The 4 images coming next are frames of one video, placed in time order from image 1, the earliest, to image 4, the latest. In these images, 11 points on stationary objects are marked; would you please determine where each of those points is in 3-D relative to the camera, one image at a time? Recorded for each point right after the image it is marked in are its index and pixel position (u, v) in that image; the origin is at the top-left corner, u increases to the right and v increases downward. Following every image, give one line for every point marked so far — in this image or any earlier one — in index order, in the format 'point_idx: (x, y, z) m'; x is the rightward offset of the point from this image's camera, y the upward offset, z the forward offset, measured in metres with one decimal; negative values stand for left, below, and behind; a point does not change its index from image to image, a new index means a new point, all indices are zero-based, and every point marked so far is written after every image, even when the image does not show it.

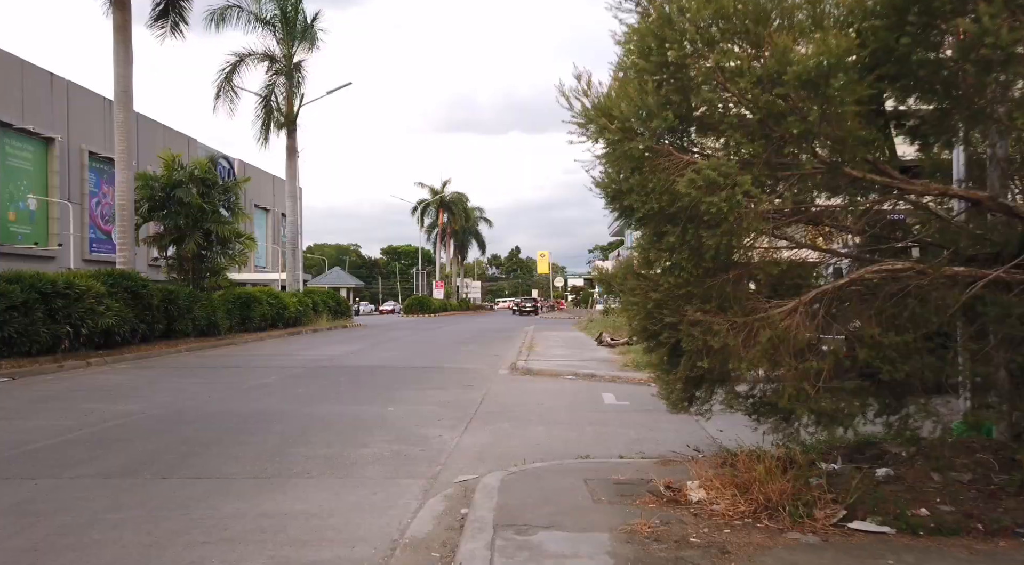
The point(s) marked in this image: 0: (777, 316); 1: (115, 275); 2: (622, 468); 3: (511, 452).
0: (+1.5, -0.2, +3.5) m
1: (-11.3, +0.2, +17.6) m
2: (+1.0, -1.7, +5.5) m
3: (0.0, -1.9, +6.9) m
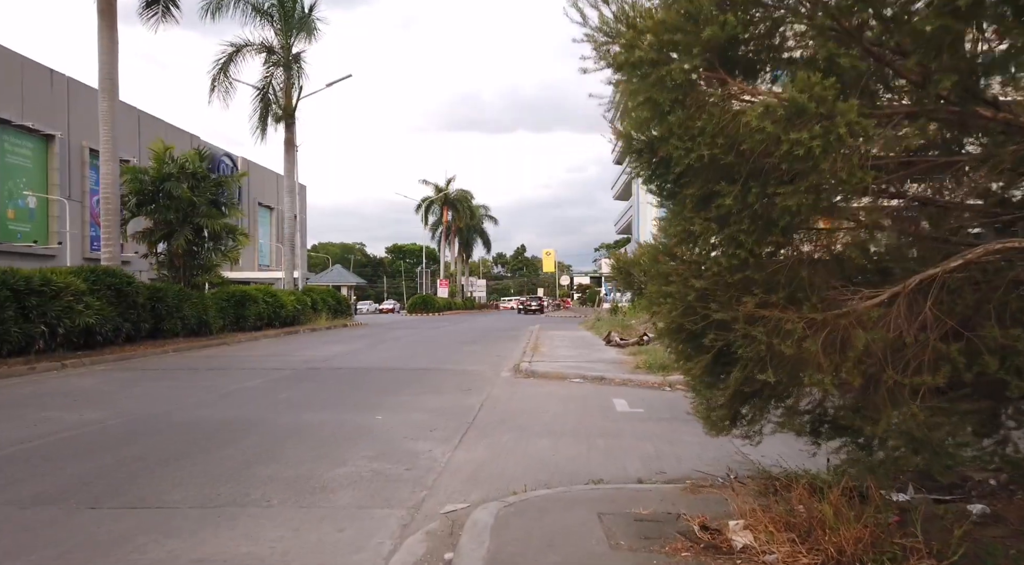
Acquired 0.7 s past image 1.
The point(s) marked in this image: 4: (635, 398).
0: (+1.5, -0.1, +2.6) m
1: (-11.2, +0.3, +16.7) m
2: (+1.0, -1.6, +4.6) m
3: (-0.1, -1.8, +5.9) m
4: (+2.0, -1.9, +10.1) m
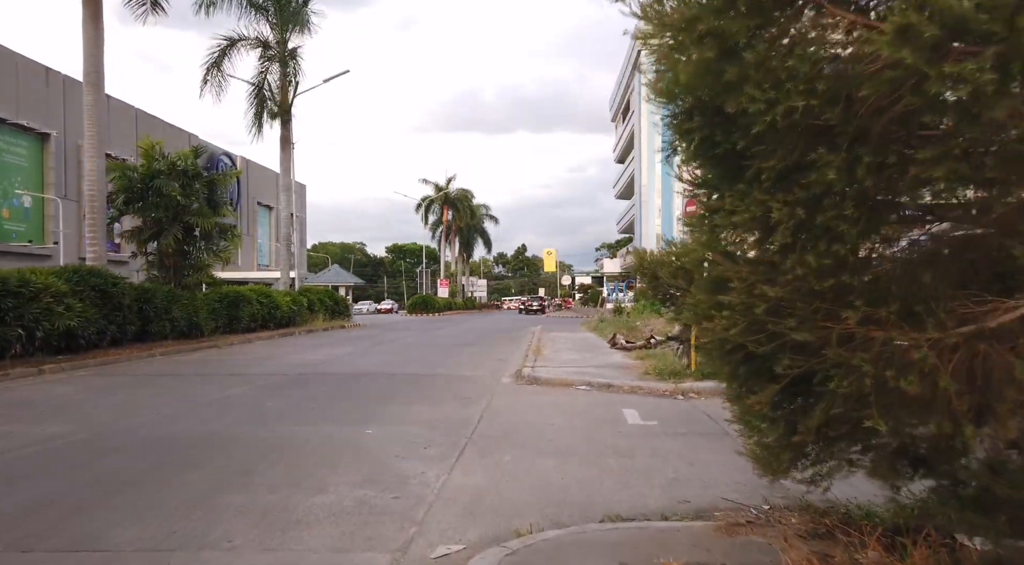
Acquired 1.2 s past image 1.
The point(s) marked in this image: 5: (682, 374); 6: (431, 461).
0: (+1.5, -0.1, +1.8) m
1: (-11.2, +0.3, +16.0) m
2: (+1.0, -1.6, +3.8) m
3: (0.0, -1.8, +5.2) m
4: (+2.0, -1.9, +9.4) m
5: (+3.1, -1.7, +11.3) m
6: (-0.8, -1.9, +6.5) m
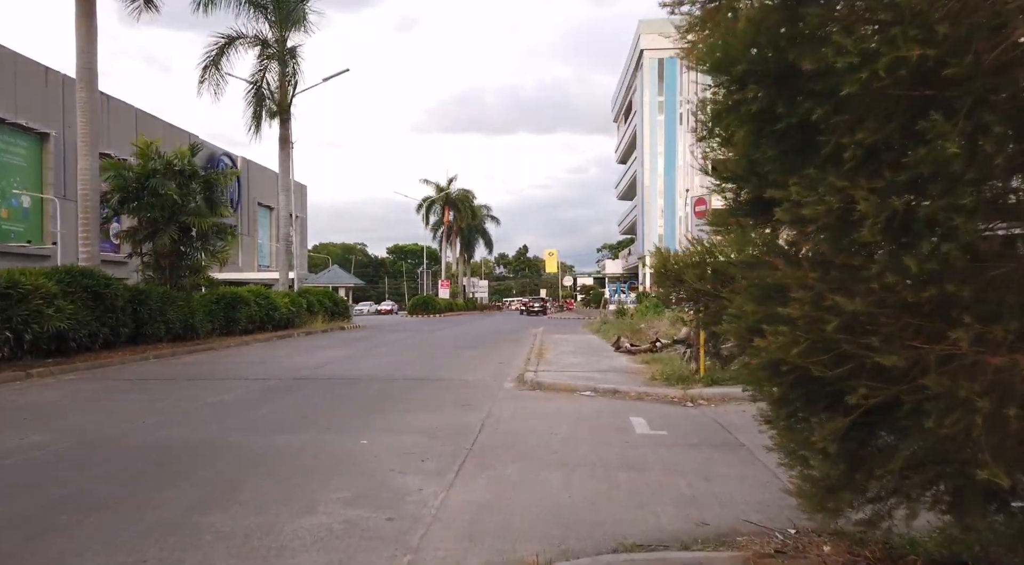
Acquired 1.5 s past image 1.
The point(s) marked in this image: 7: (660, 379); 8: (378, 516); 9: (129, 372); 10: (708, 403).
0: (+1.5, -0.2, +1.4) m
1: (-11.1, +0.2, +15.6) m
2: (+1.0, -1.6, +3.4) m
3: (0.0, -1.9, +4.8) m
4: (+2.1, -1.9, +9.0) m
5: (+3.1, -1.7, +10.9) m
6: (-0.8, -1.9, +6.1) m
7: (+2.8, -1.8, +11.5) m
8: (-1.1, -1.9, +4.9) m
9: (-8.8, -2.1, +14.2) m
10: (+3.1, -1.9, +9.9) m
